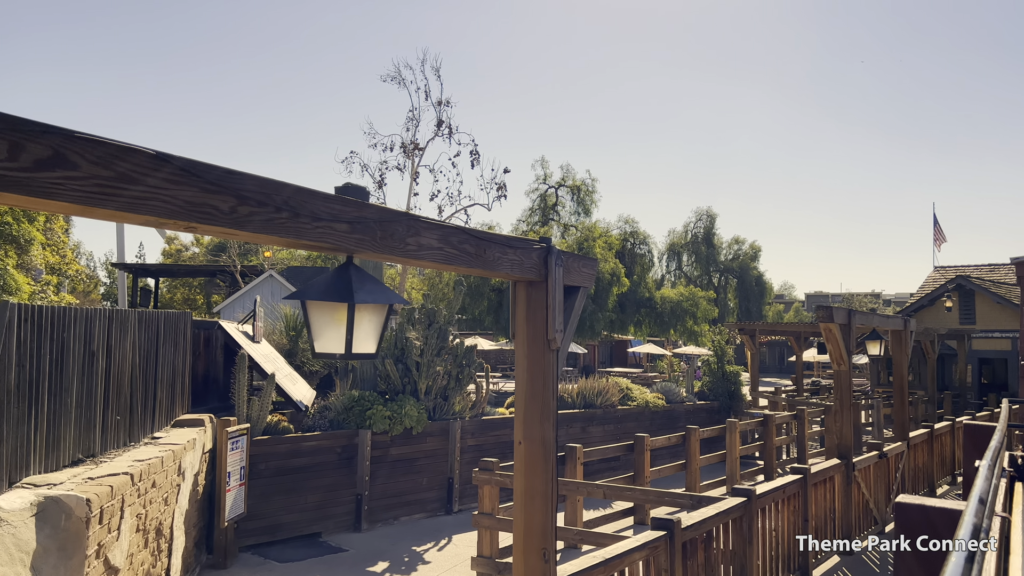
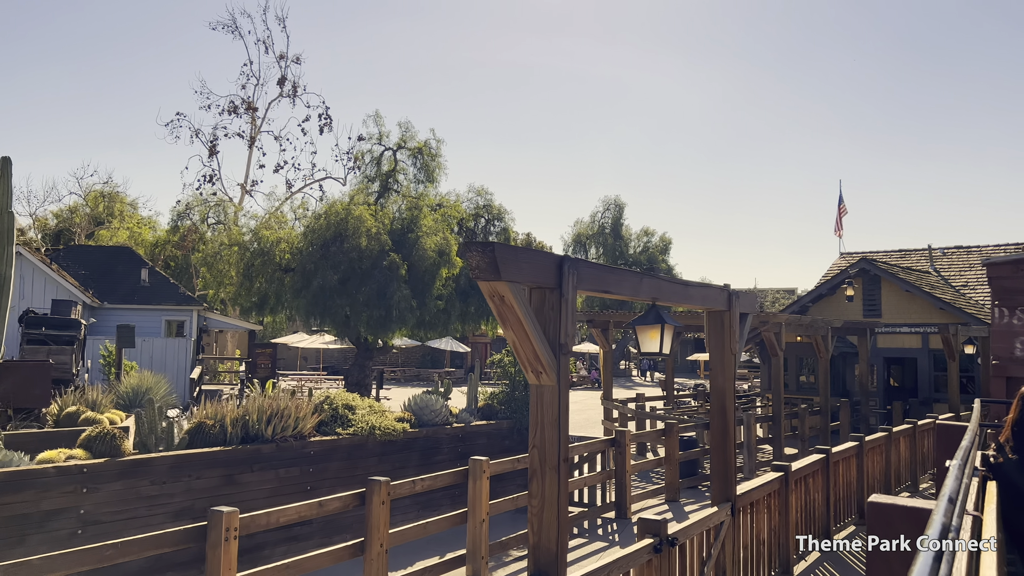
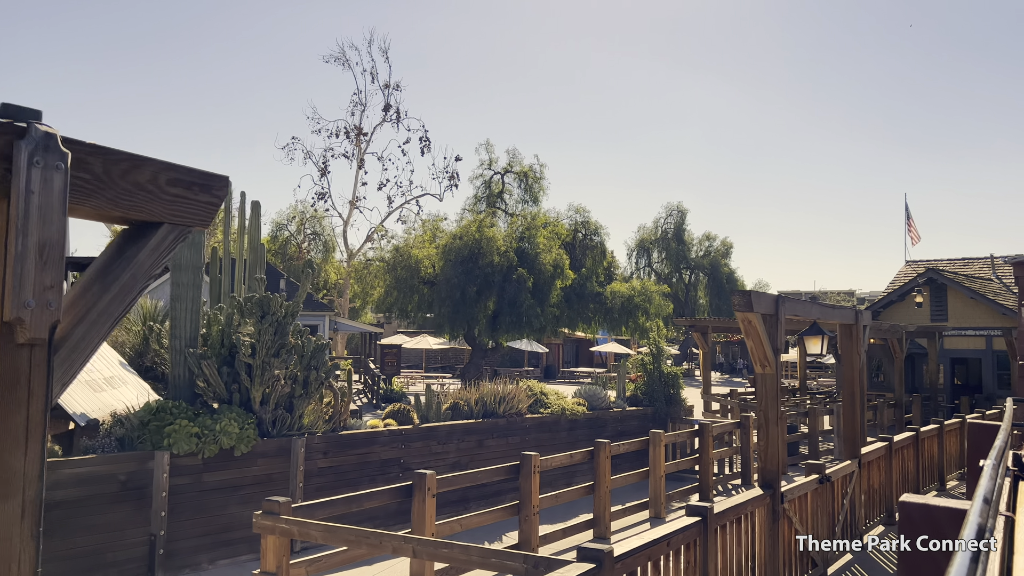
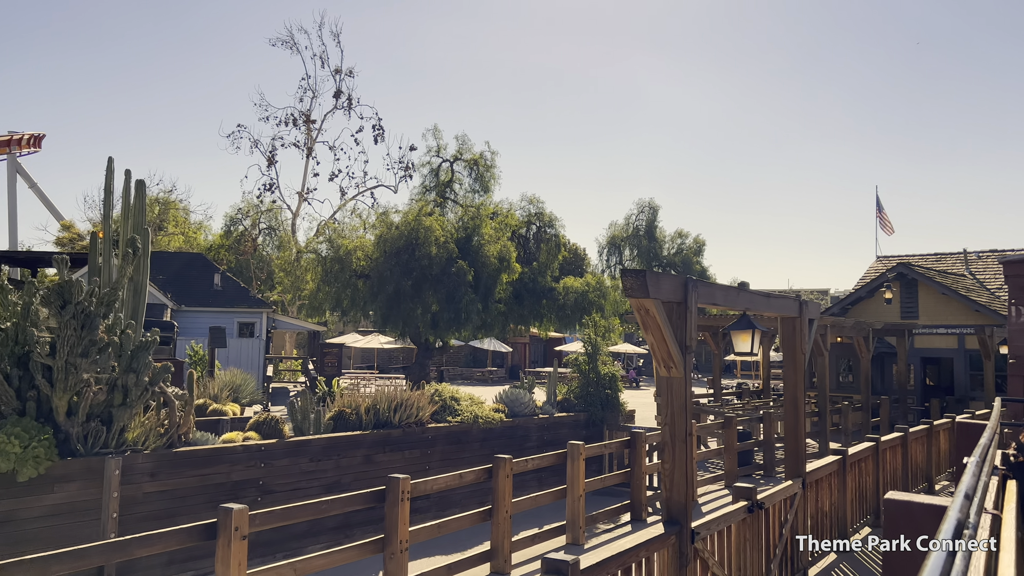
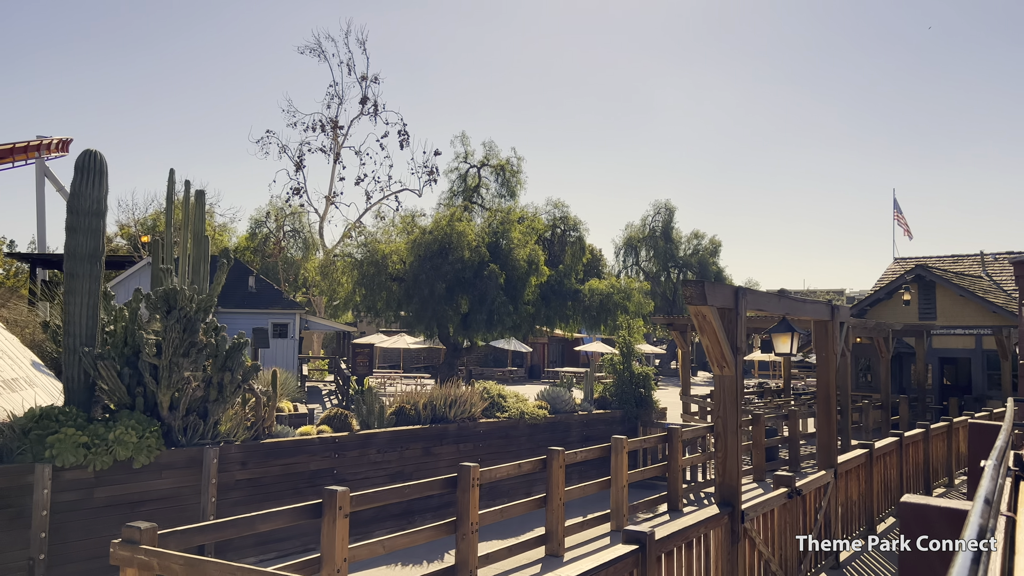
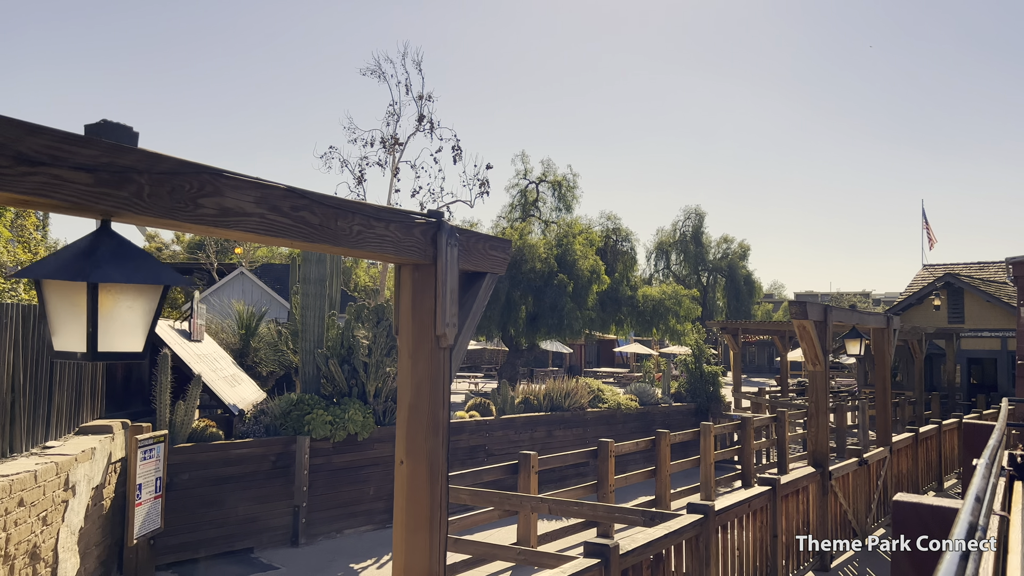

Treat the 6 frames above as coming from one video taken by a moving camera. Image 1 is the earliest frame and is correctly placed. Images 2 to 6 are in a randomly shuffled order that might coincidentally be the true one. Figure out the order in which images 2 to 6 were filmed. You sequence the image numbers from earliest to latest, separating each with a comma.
6, 3, 5, 4, 2
